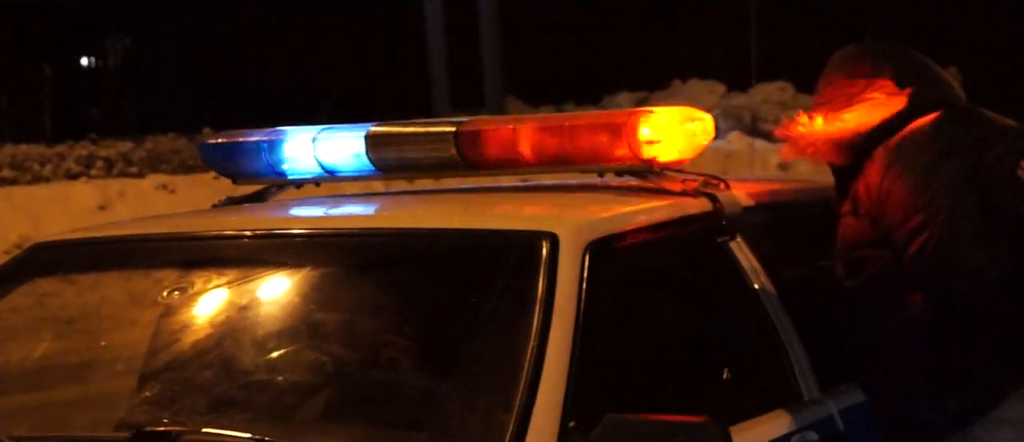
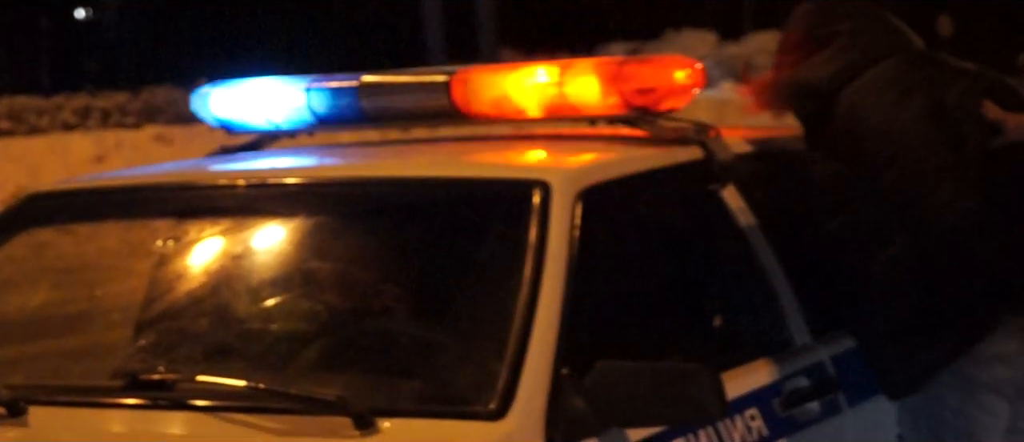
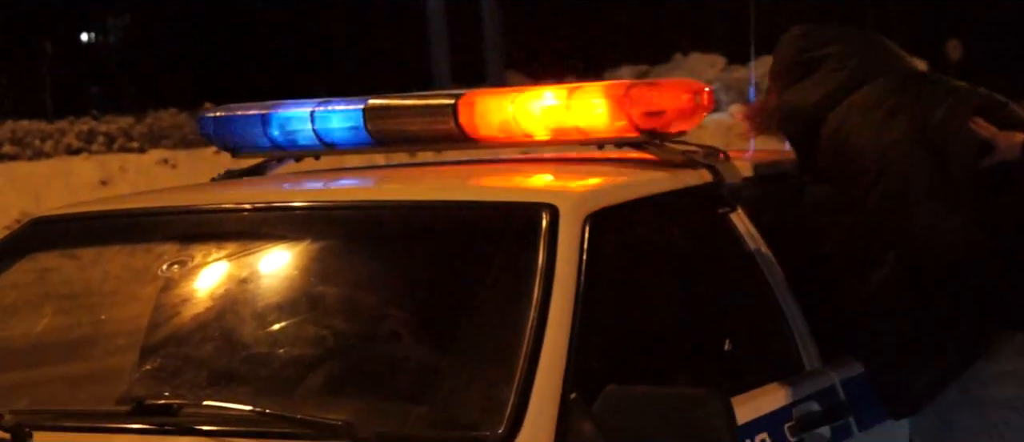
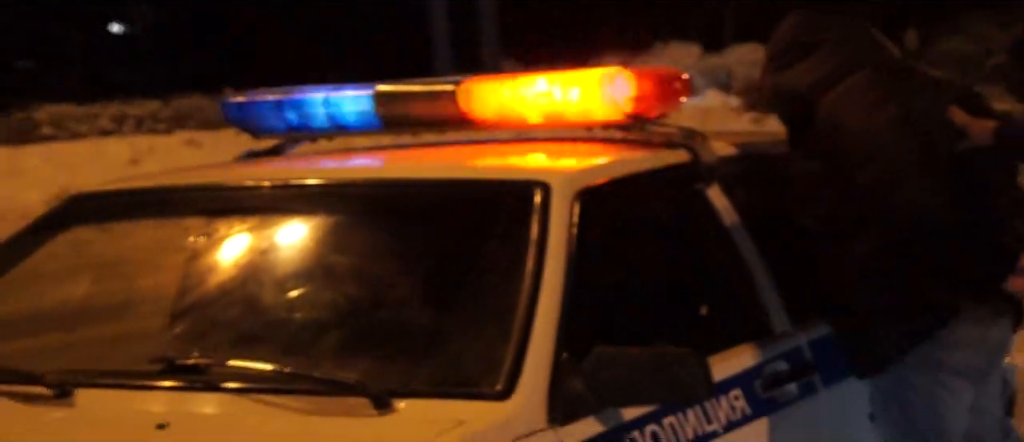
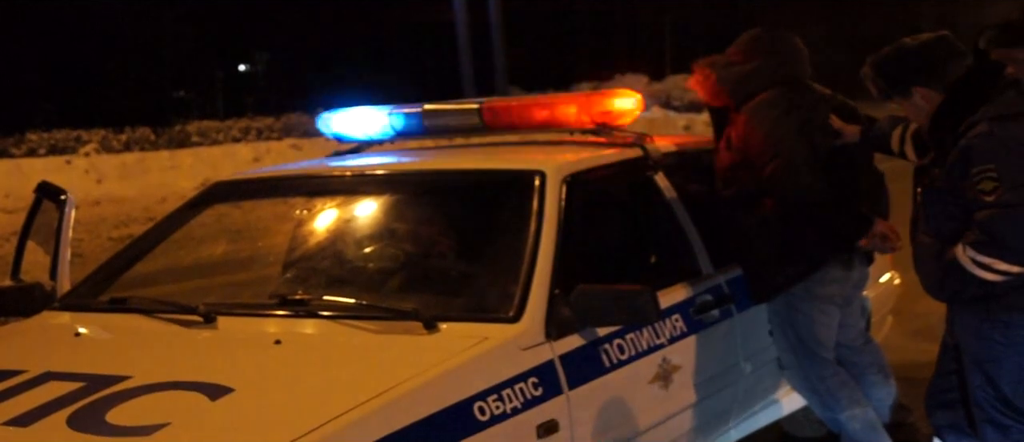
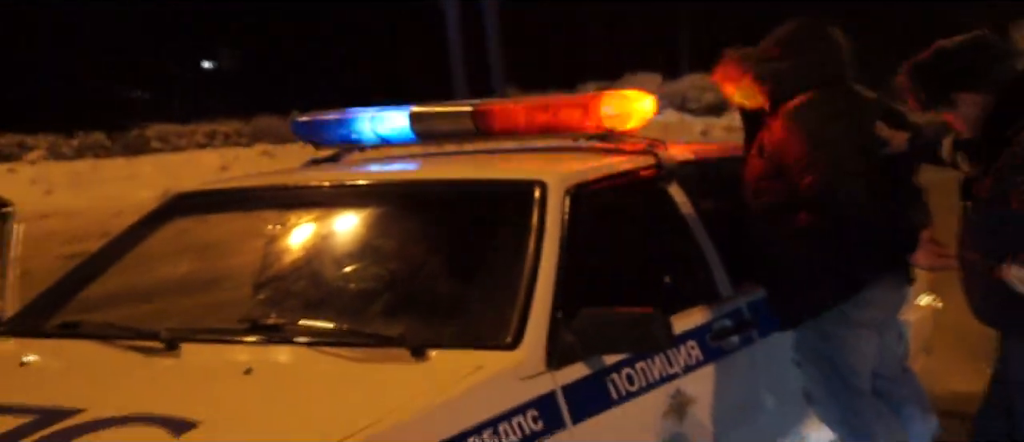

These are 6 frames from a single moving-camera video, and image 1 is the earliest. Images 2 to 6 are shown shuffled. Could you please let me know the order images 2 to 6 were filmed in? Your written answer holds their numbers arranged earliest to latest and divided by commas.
3, 2, 4, 6, 5
